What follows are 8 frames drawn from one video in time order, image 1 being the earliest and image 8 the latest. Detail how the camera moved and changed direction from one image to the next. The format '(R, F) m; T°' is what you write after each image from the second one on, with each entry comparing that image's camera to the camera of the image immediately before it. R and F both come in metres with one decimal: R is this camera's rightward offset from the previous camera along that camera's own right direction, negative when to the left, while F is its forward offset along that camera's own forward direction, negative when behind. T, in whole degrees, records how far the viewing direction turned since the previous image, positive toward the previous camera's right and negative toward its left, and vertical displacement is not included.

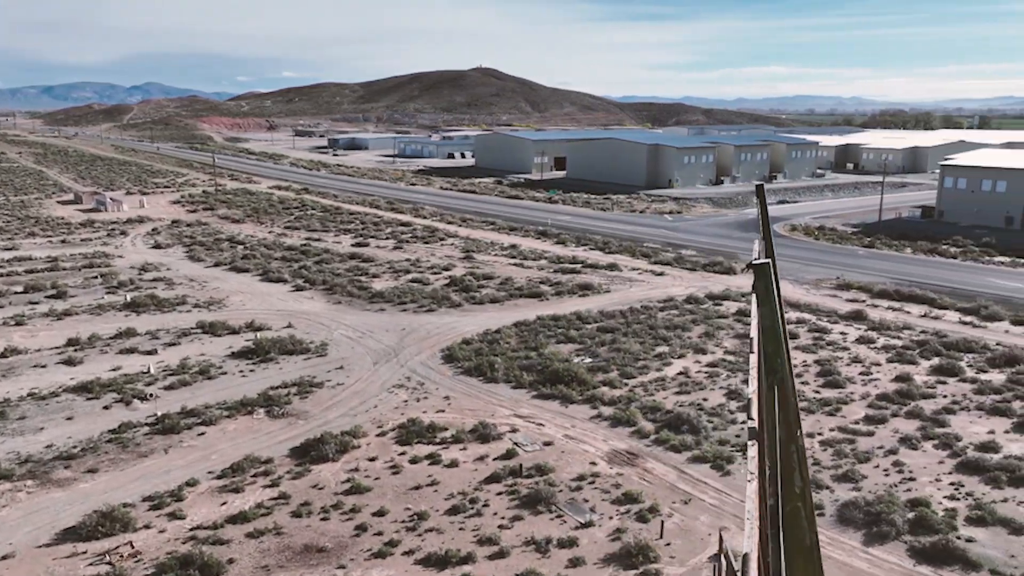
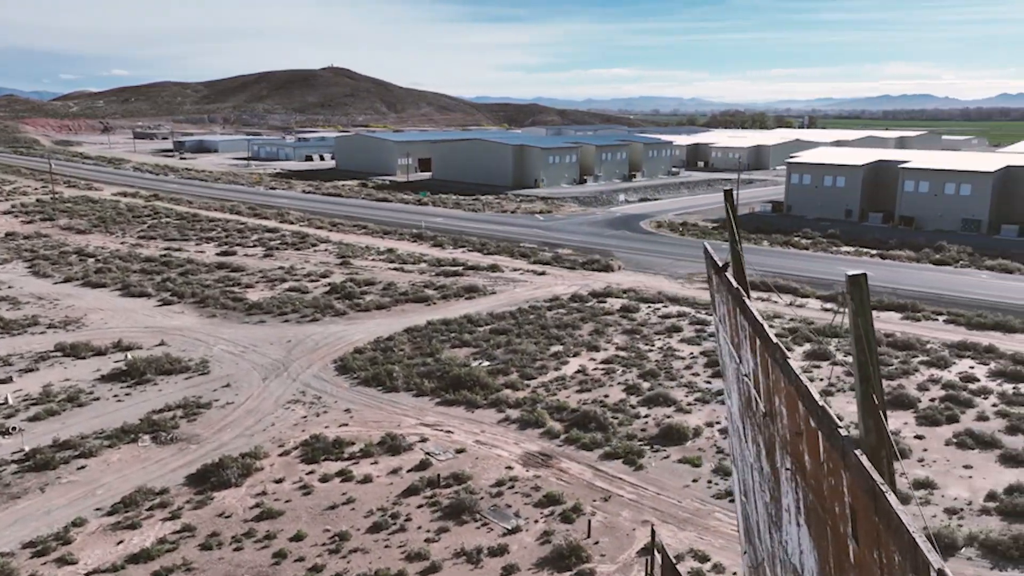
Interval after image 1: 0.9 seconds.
(-1.2, +0.3) m; +10°
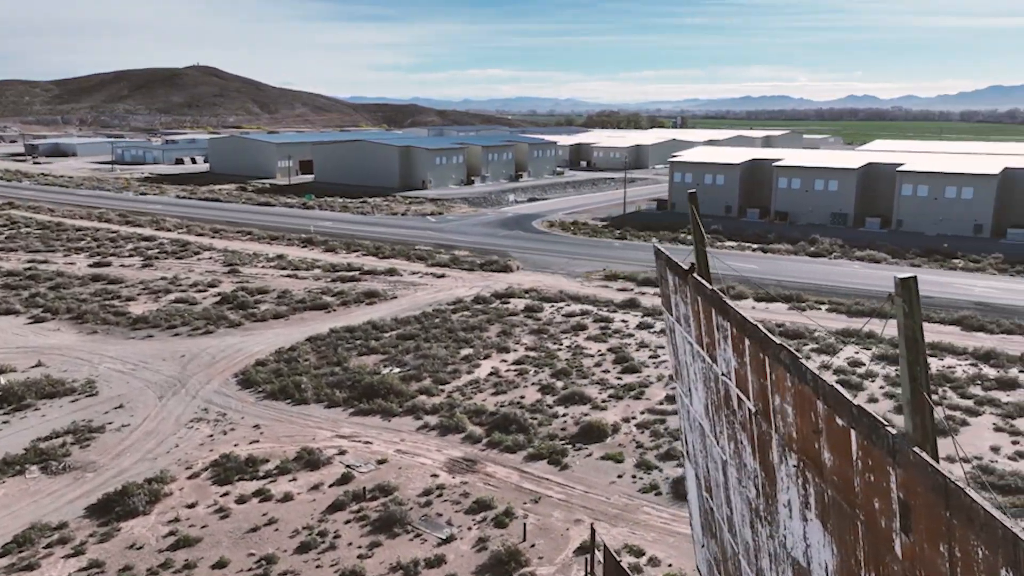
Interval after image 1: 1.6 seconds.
(-0.9, +0.2) m; +8°
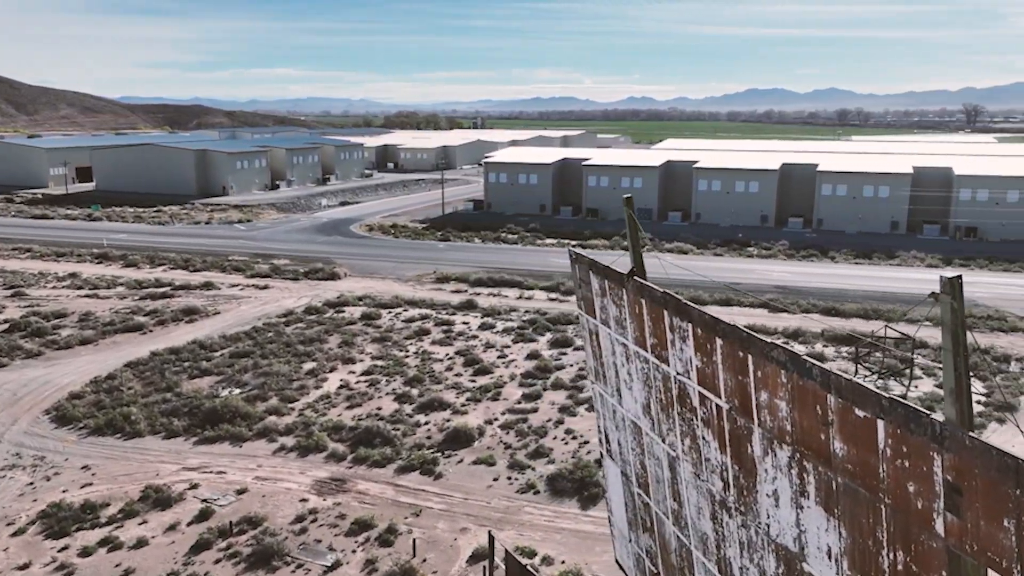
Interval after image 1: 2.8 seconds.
(-1.4, +0.4) m; +14°
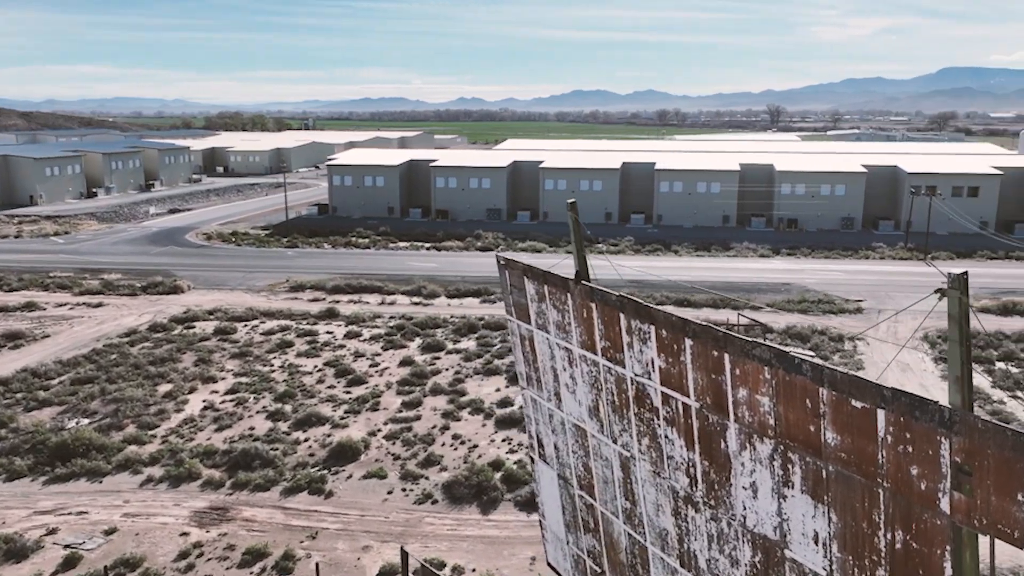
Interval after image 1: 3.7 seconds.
(-1.2, +0.3) m; +12°
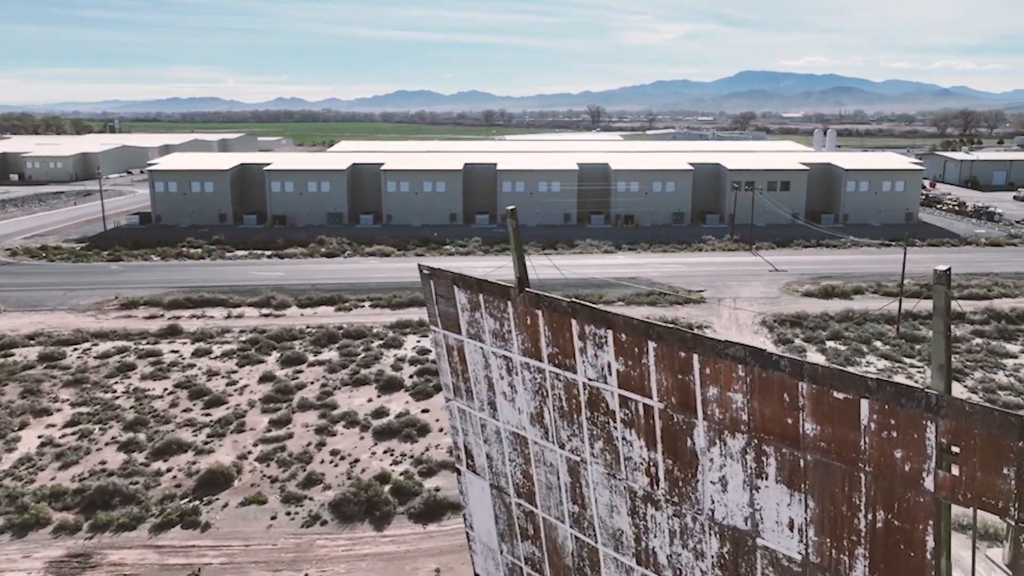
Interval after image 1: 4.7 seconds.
(-1.2, +0.3) m; +12°
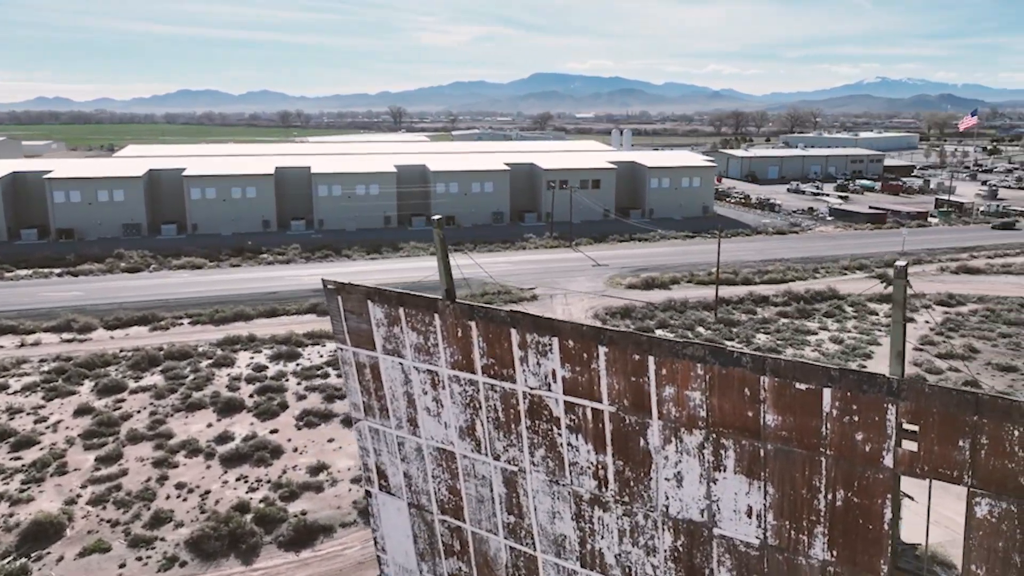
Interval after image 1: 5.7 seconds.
(-1.3, +0.3) m; +14°
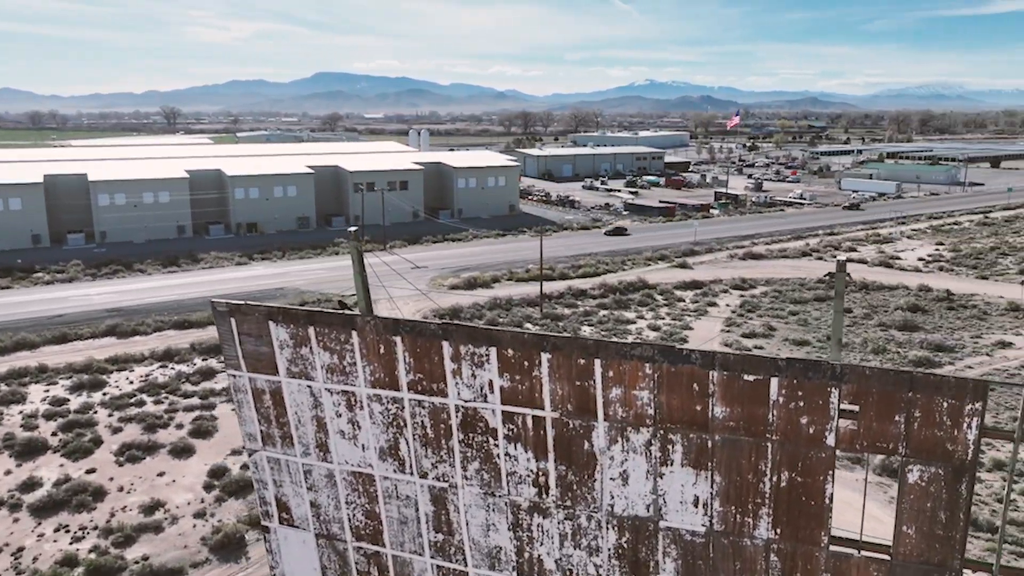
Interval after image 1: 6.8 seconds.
(-1.3, +0.4) m; +15°
